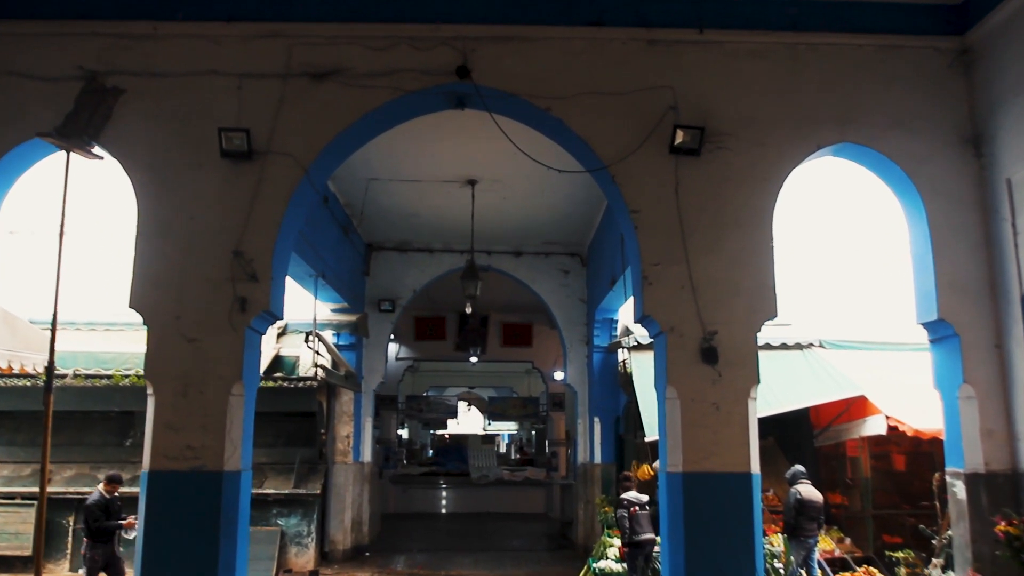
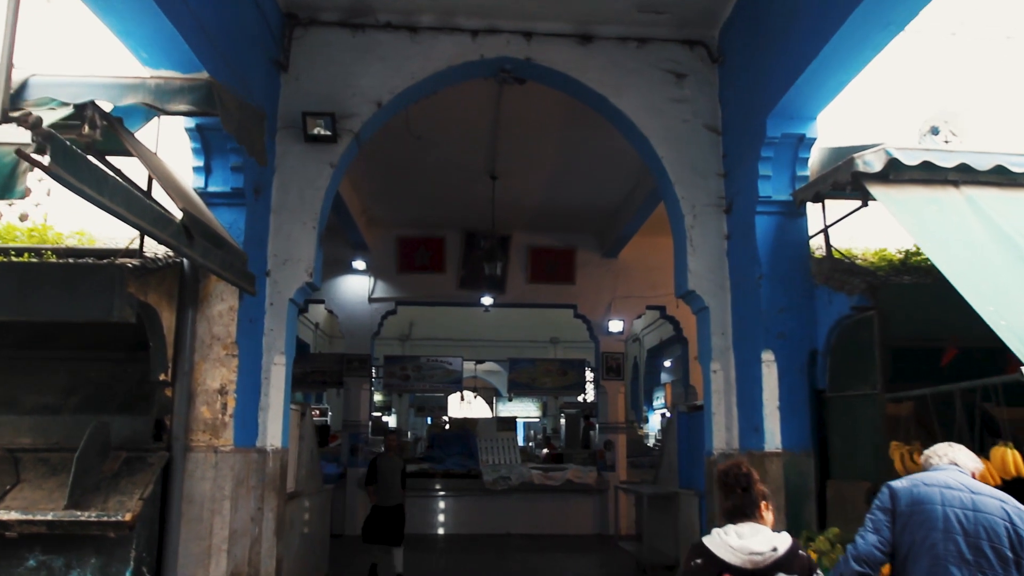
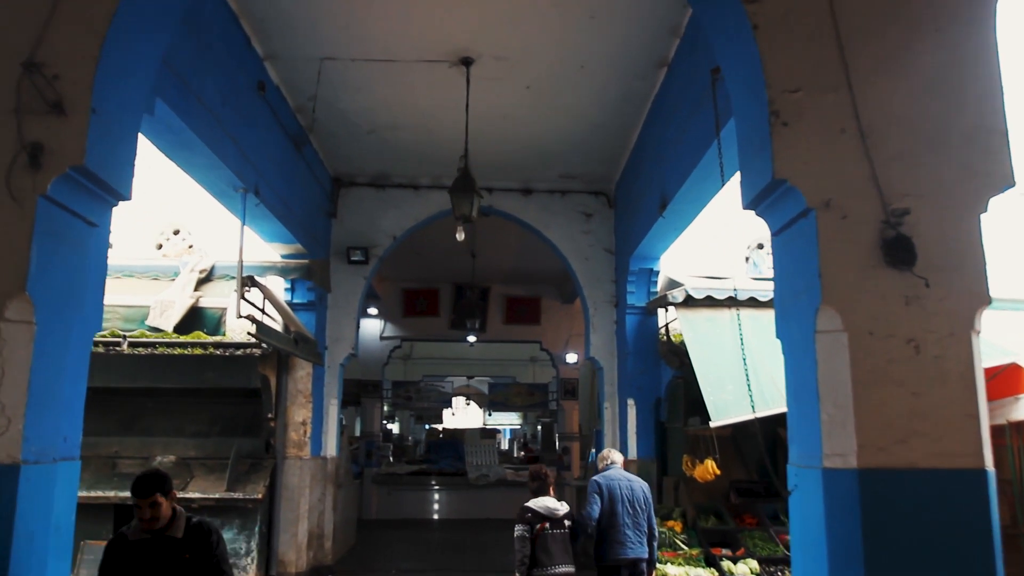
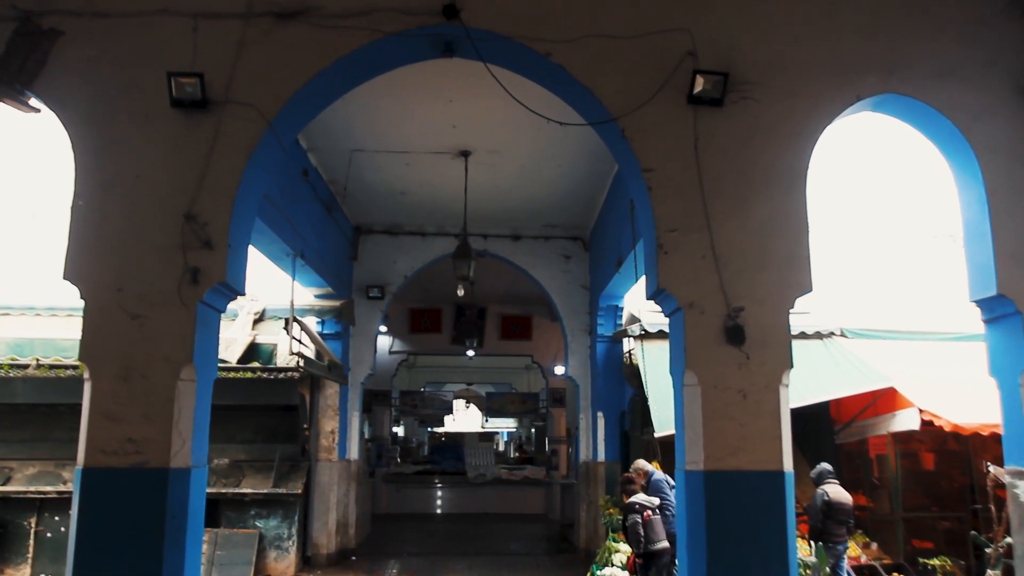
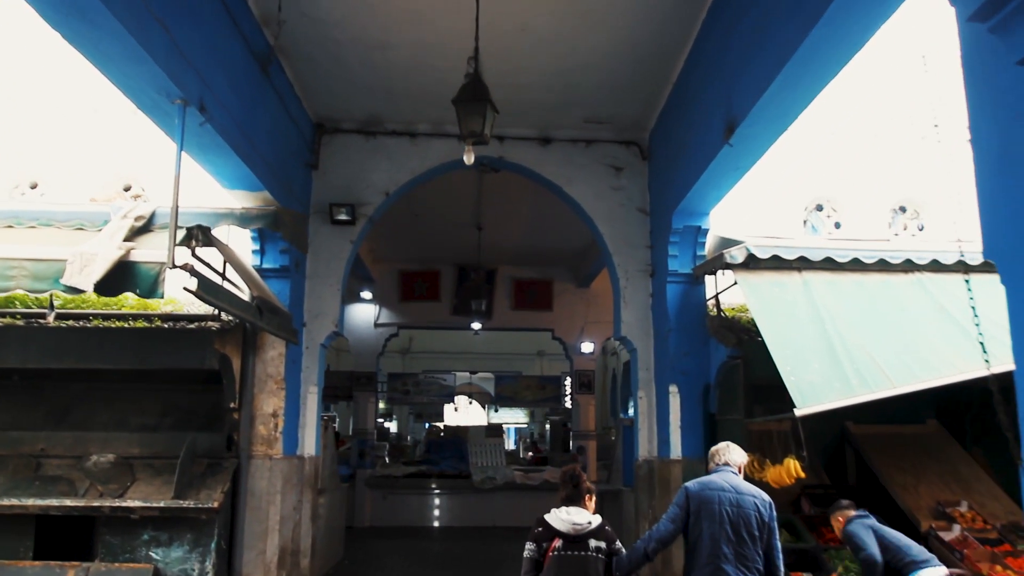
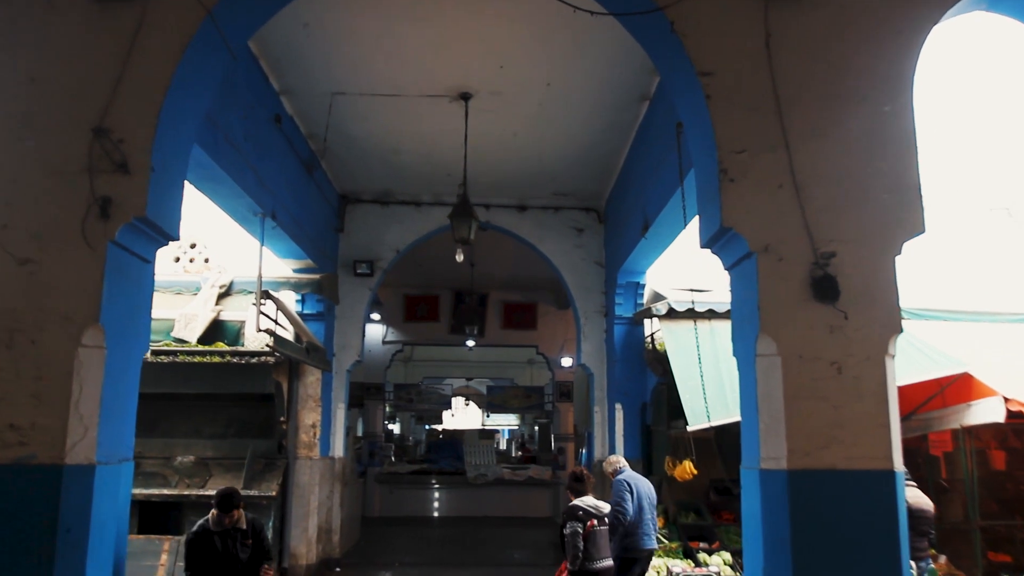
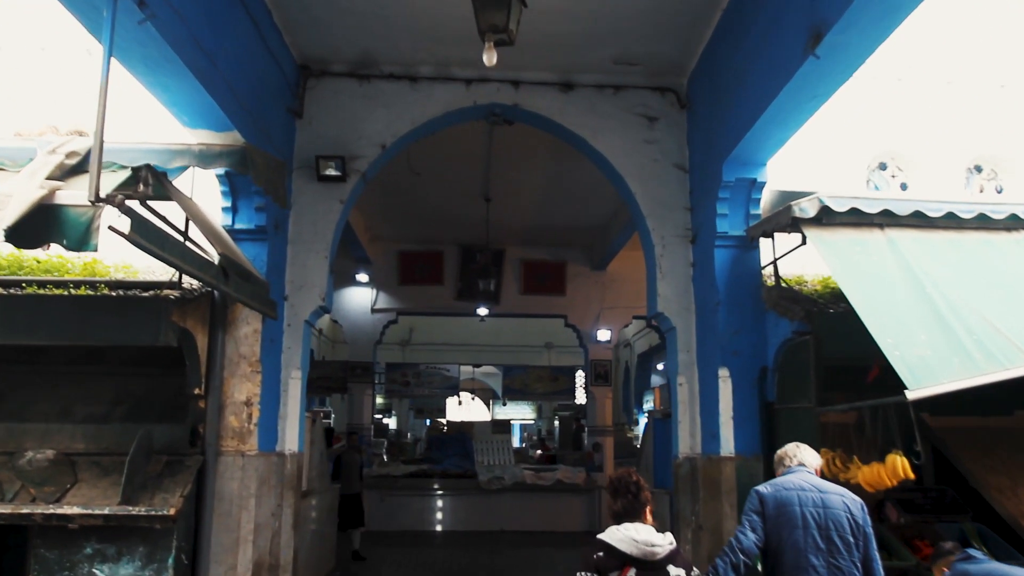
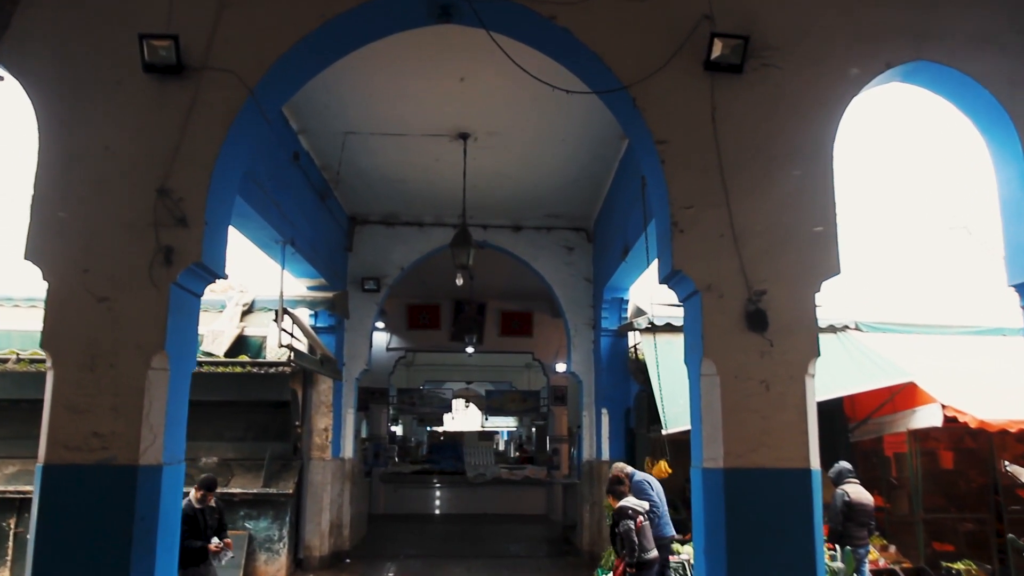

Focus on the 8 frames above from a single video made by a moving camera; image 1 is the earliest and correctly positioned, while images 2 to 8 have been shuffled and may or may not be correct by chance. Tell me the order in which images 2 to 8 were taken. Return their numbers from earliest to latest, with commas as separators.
4, 8, 6, 3, 5, 7, 2
